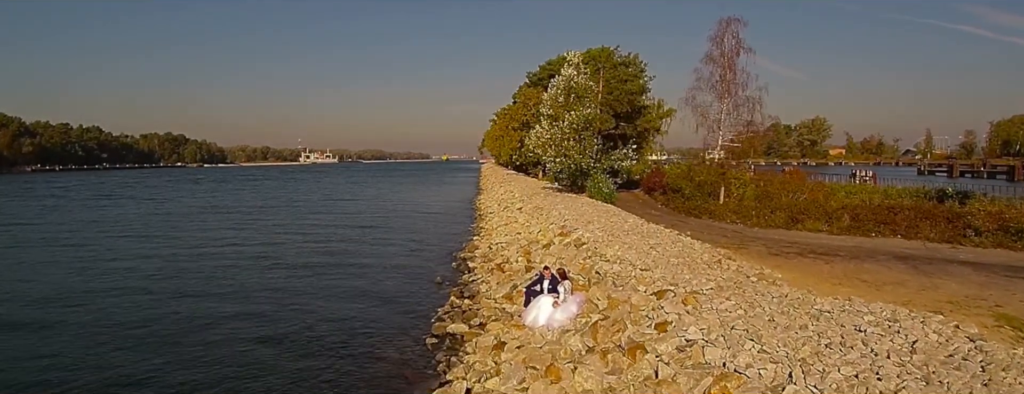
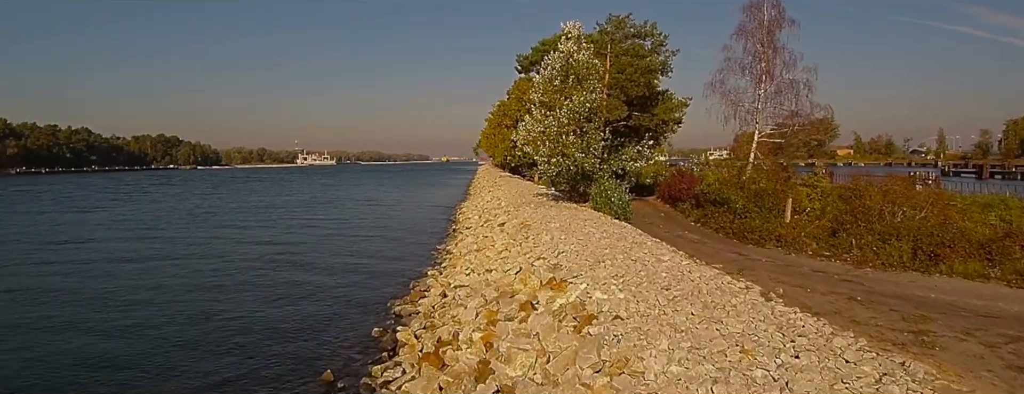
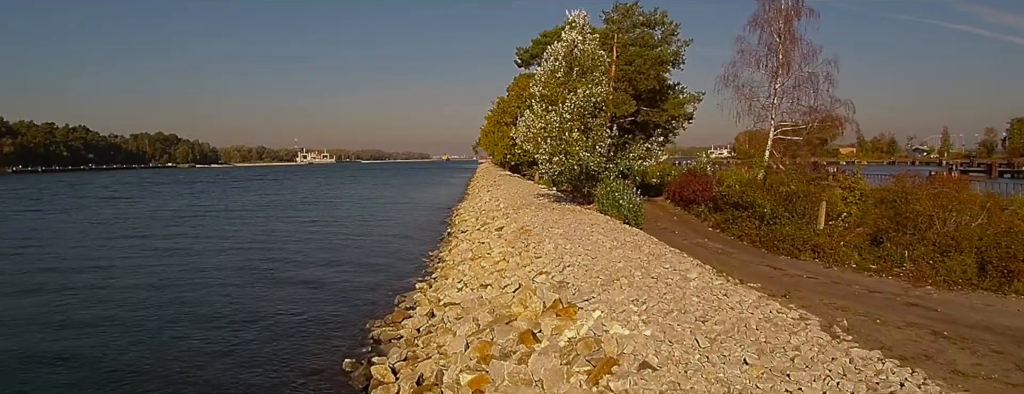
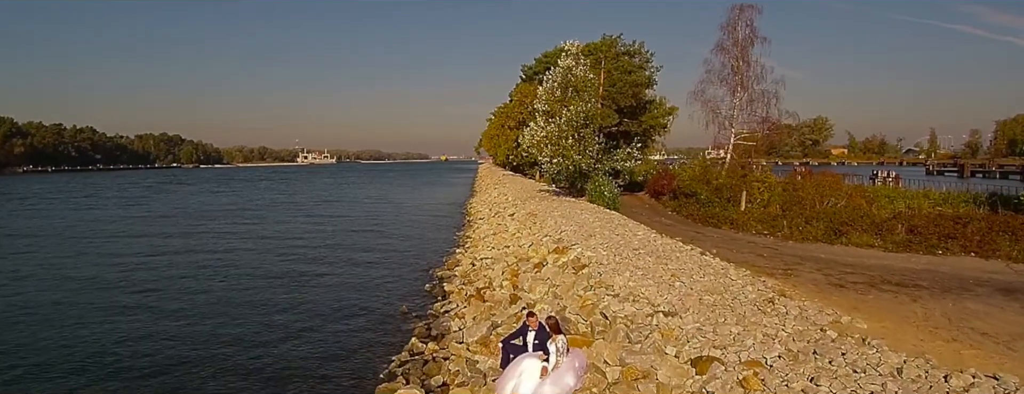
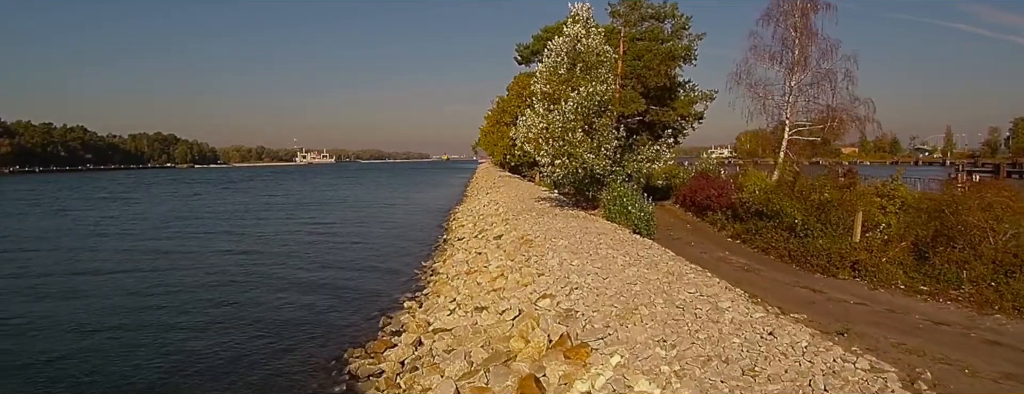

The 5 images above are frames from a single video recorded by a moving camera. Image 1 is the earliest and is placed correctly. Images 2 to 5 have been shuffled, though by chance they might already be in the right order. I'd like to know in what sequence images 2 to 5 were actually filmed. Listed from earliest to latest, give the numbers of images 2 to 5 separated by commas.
4, 2, 3, 5
